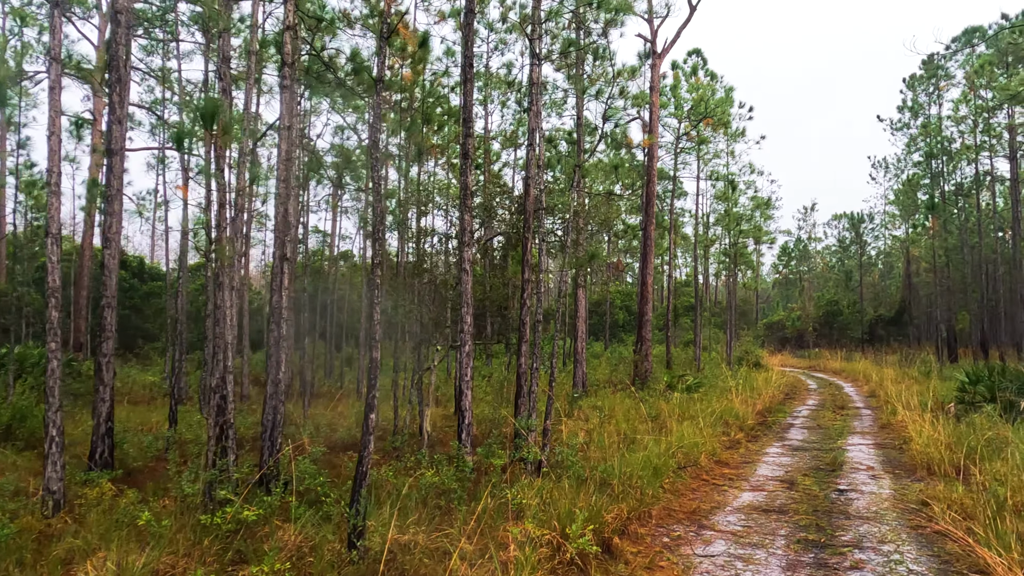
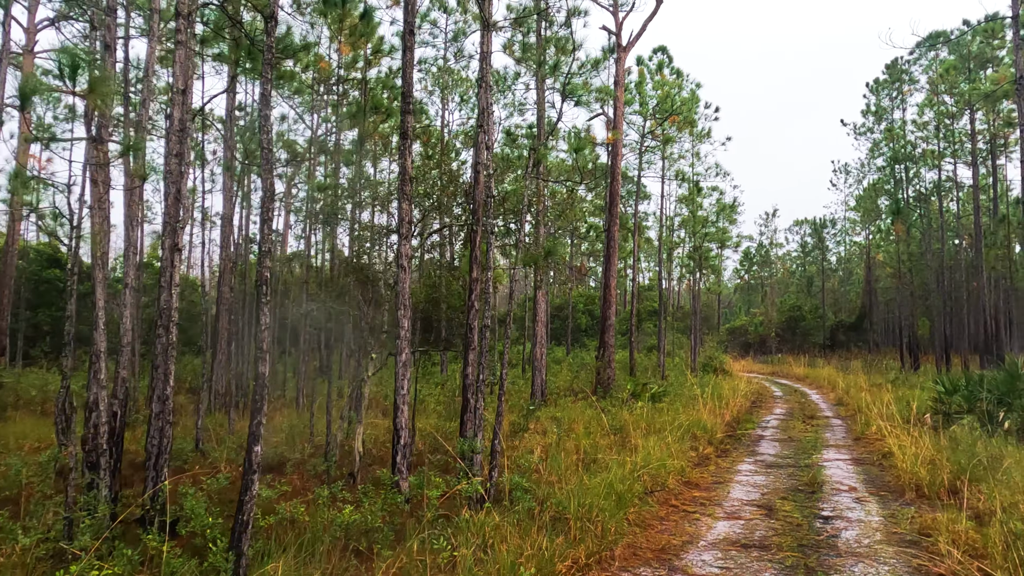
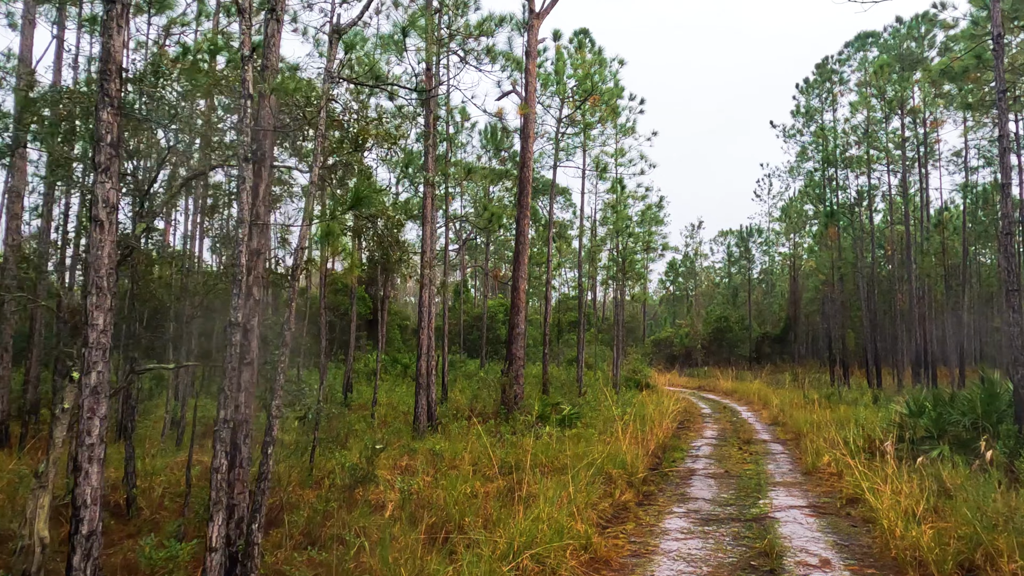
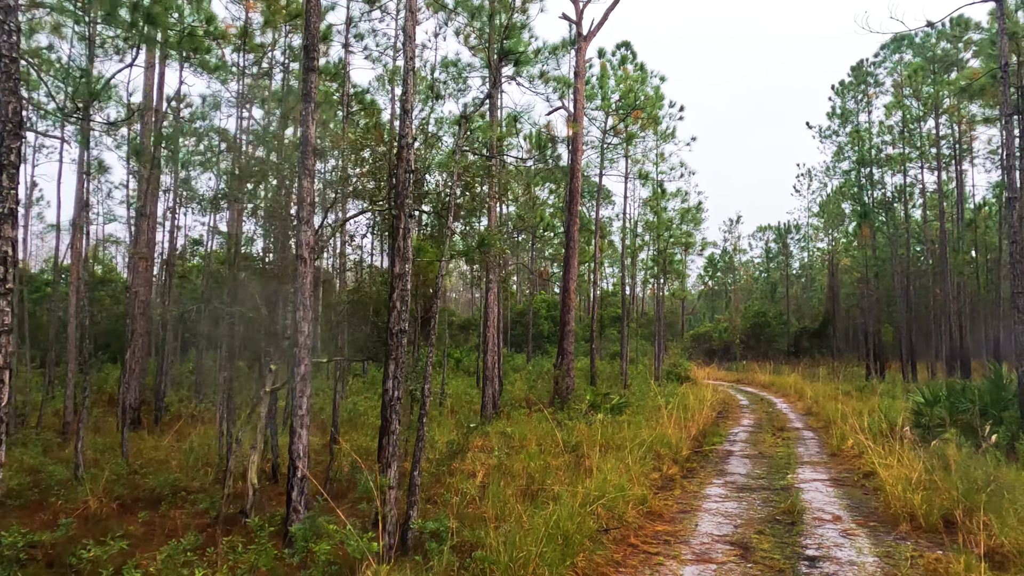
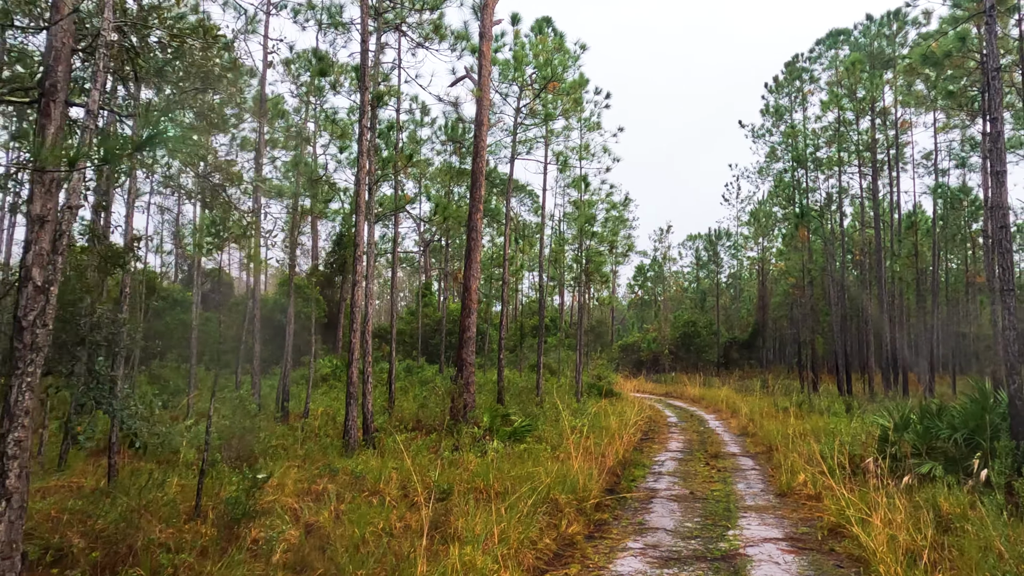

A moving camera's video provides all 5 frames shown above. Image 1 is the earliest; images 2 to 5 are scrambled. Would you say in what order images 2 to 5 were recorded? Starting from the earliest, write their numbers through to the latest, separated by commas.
2, 4, 3, 5
